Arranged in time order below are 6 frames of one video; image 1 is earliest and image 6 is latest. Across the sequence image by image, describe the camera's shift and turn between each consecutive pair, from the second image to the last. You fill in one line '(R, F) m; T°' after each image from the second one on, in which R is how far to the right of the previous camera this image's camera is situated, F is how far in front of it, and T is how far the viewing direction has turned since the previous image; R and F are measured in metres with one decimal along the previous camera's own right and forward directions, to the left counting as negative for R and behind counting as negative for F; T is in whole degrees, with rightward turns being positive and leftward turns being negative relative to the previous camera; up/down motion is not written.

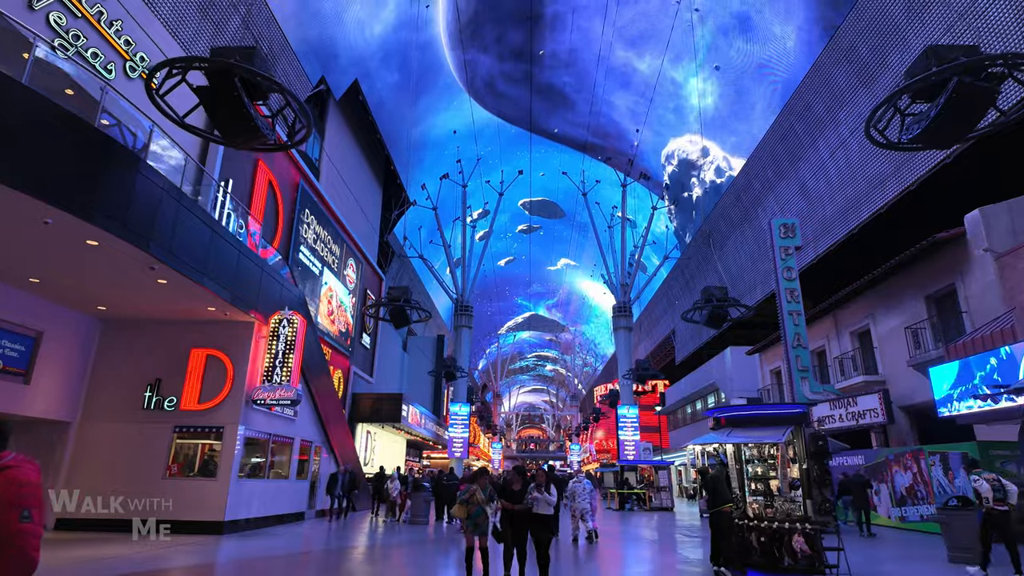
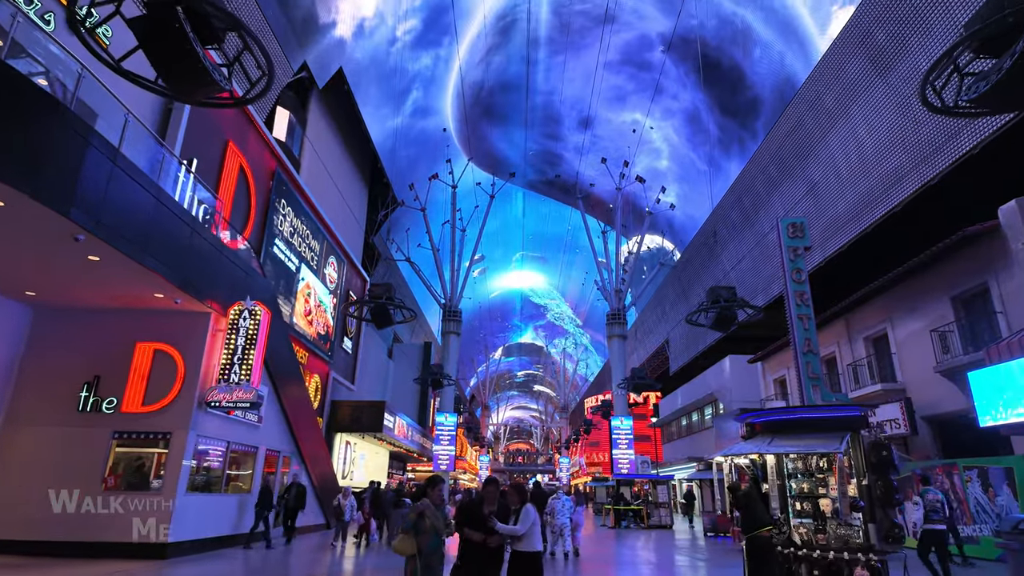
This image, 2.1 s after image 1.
(-0.1, +1.2) m; +1°
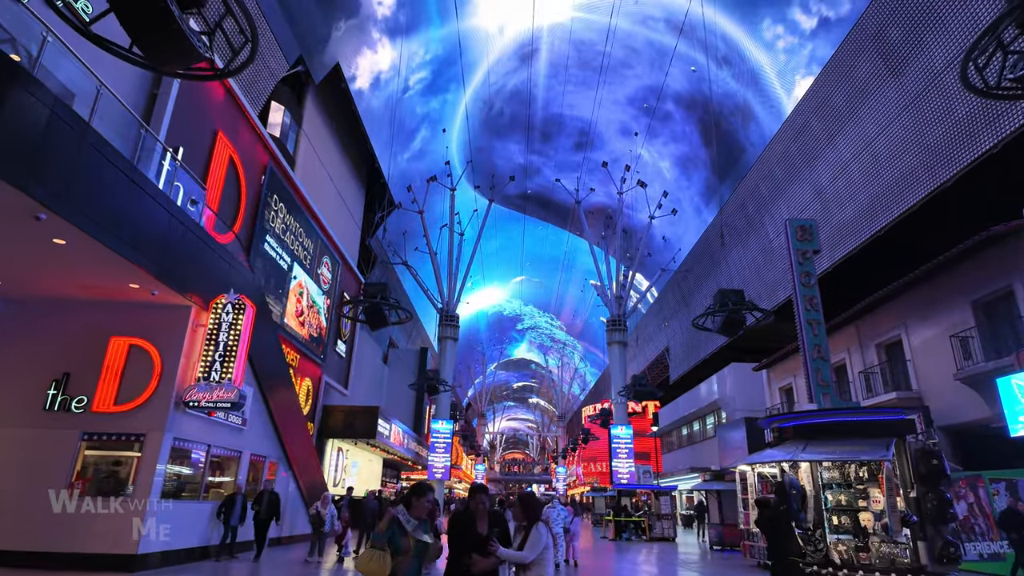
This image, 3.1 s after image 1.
(-0.1, +0.6) m; 0°
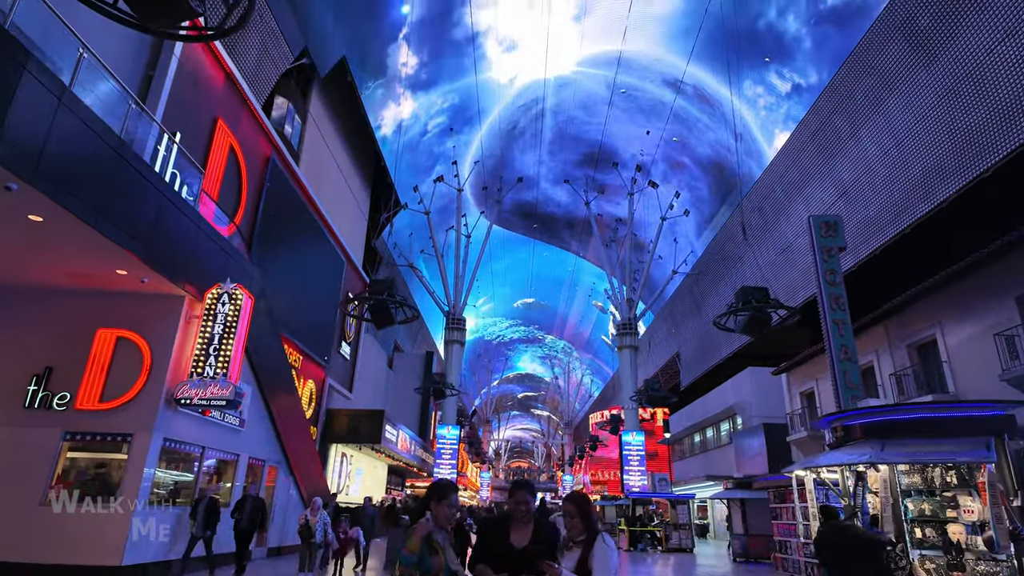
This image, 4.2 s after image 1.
(-0.2, +0.6) m; 0°
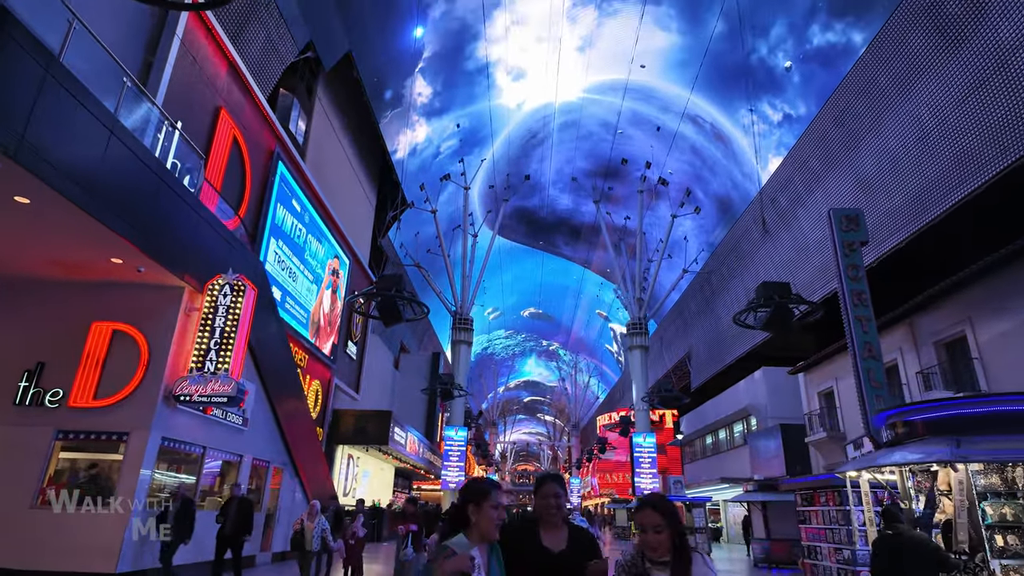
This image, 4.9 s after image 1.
(-0.2, +0.4) m; 0°
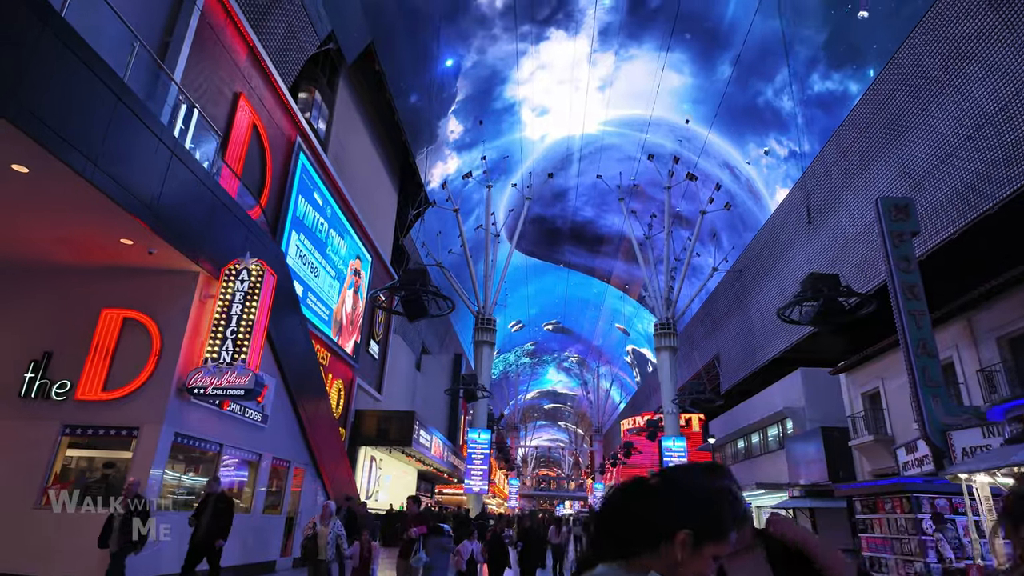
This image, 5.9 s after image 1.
(-0.2, +0.6) m; -2°
